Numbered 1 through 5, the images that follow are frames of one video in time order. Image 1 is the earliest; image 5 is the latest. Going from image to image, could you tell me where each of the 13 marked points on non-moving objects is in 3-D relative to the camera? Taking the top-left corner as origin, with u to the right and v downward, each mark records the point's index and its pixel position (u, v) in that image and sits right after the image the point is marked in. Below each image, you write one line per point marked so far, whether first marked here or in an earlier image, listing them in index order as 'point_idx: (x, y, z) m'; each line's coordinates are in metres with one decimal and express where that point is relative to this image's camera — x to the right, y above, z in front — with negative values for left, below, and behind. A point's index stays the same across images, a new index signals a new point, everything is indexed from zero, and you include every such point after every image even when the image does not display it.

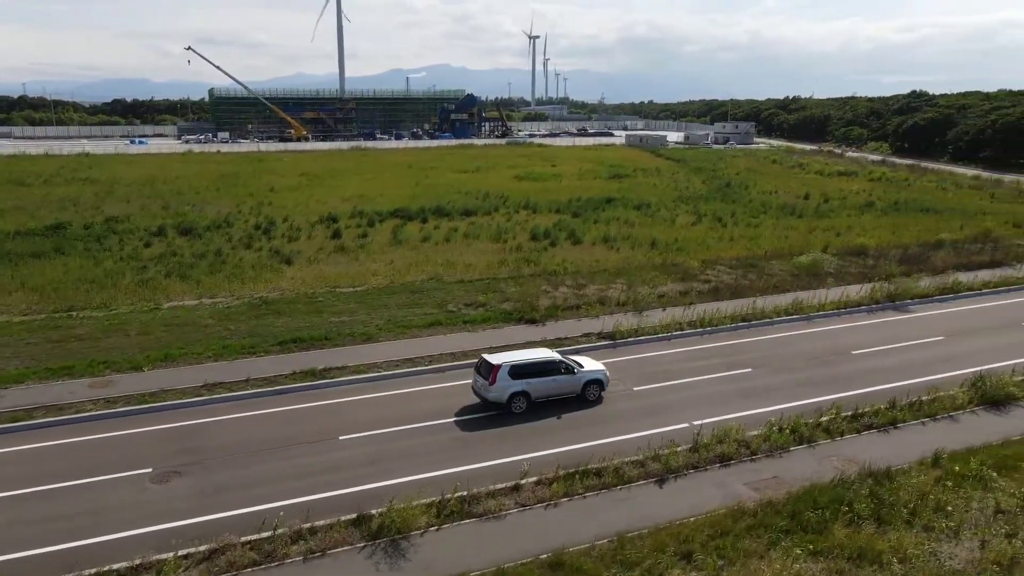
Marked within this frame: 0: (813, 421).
0: (+6.5, -2.9, +15.9) m
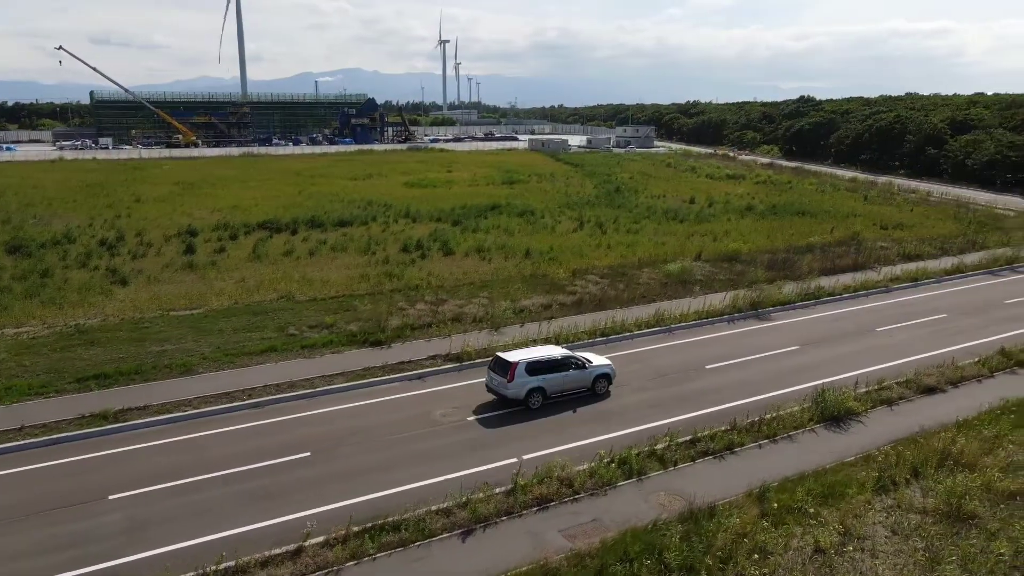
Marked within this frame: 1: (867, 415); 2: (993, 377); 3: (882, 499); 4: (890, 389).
0: (+2.7, -3.3, +14.8) m
1: (+8.1, -2.9, +16.9) m
2: (+12.5, -2.3, +19.1) m
3: (+6.4, -3.7, +12.8) m
4: (+9.2, -2.5, +18.0) m
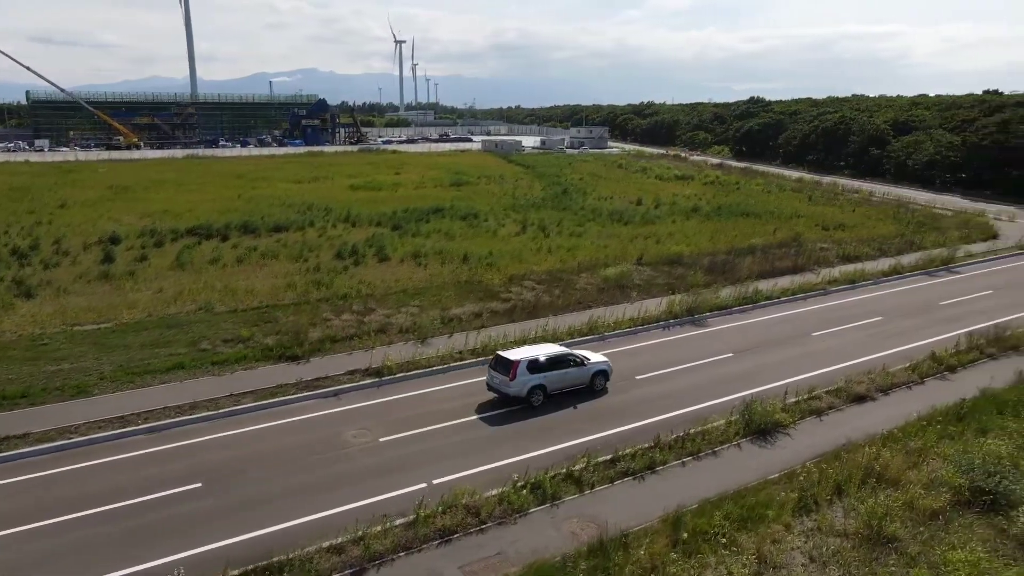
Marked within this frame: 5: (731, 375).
0: (+1.0, -3.5, +14.0) m
1: (+6.3, -3.1, +16.3) m
2: (+10.5, -2.4, +18.8) m
3: (+4.8, -3.8, +12.1) m
4: (+7.3, -2.6, +17.5) m
5: (+5.9, -2.3, +19.8) m
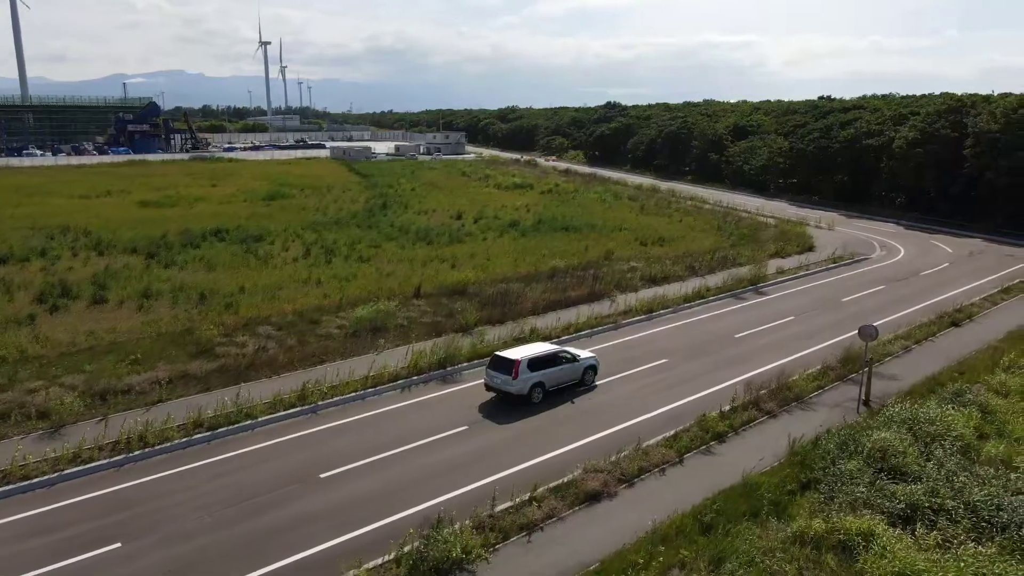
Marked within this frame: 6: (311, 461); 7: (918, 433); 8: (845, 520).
0: (-5.2, -4.9, +8.6) m
1: (-0.4, -4.3, +11.8) m
2: (+3.4, -3.5, +14.9) m
3: (-1.1, -5.1, +7.4) m
4: (+0.5, -3.8, +13.1) m
5: (-1.3, -3.6, +15.2) m
6: (-4.4, -3.6, +15.3) m
7: (+7.8, -2.8, +14.2) m
8: (+5.2, -3.7, +11.6) m
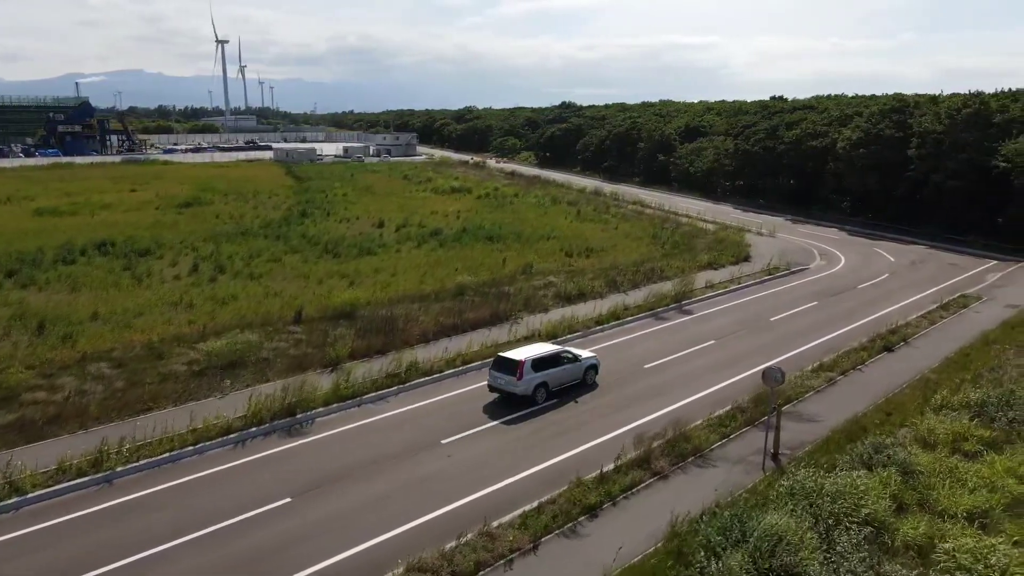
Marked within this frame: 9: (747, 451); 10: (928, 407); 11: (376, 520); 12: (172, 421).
0: (-8.0, -5.7, +5.3) m
1: (-3.3, -5.0, +8.7) m
2: (+0.4, -4.2, +11.9) m
3: (-3.8, -5.8, +4.3) m
4: (-2.5, -4.5, +10.0) m
5: (-4.3, -4.4, +12.0) m
6: (-7.4, -4.4, +12.0) m
7: (+4.8, -3.5, +11.5) m
8: (+2.3, -4.4, +8.7) m
9: (+4.9, -3.4, +15.4) m
10: (+9.4, -2.7, +16.6) m
11: (-2.4, -4.1, +13.0) m
12: (-7.6, -2.9, +17.4) m
